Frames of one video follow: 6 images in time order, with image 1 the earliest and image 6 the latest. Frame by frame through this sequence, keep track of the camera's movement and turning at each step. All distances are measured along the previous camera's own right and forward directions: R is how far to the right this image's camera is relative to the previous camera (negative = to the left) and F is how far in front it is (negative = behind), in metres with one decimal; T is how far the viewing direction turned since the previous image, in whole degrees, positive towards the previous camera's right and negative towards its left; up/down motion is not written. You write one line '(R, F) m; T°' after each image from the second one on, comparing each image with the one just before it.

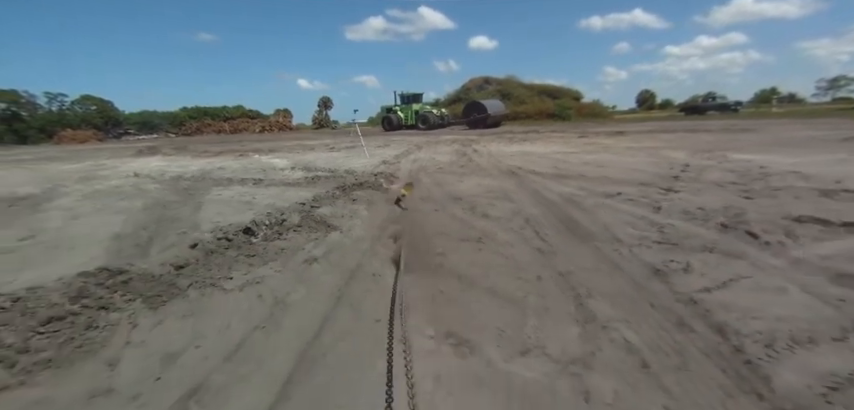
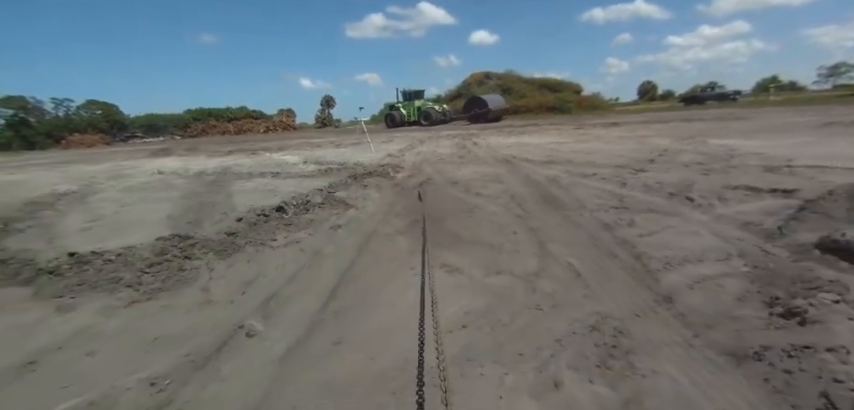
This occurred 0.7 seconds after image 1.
(0.0, -1.1) m; -1°
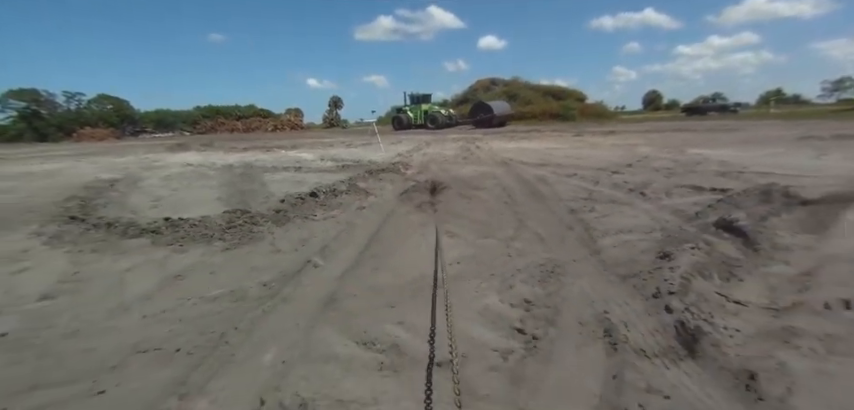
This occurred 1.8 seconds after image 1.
(-0.1, -1.5) m; -1°
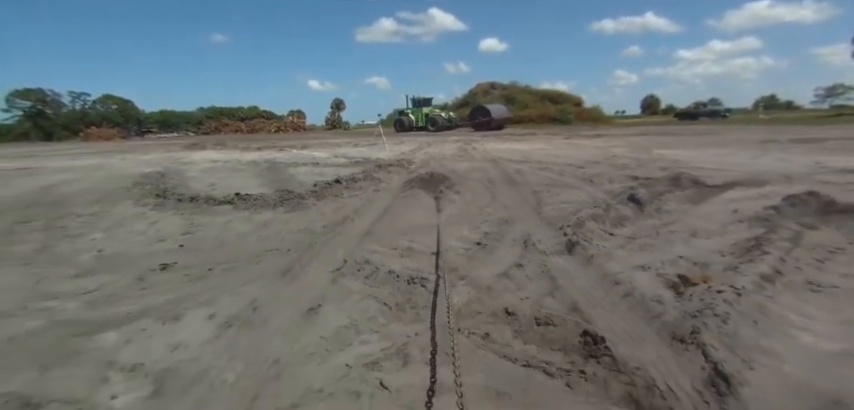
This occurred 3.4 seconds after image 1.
(0.0, -2.3) m; 0°
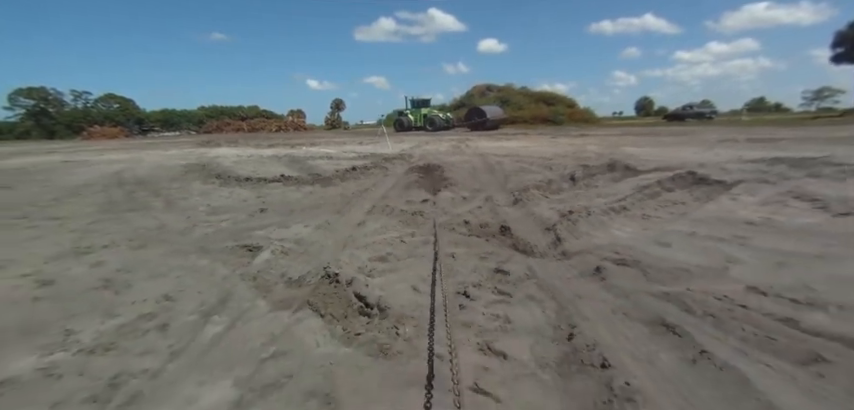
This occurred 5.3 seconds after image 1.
(0.0, -2.8) m; 0°
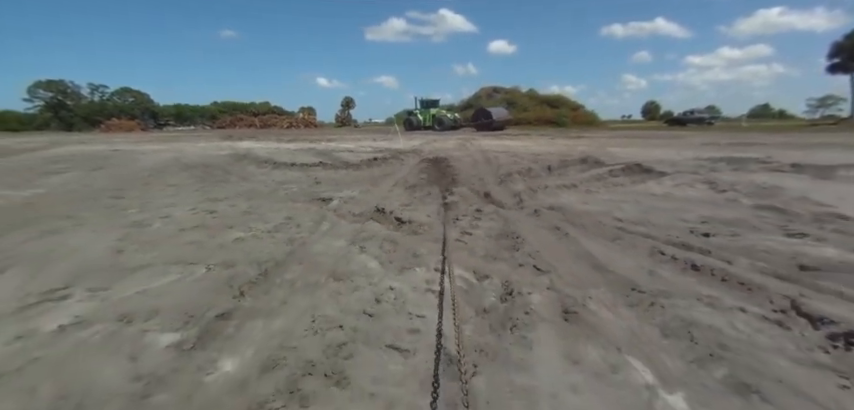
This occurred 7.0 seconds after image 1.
(0.0, -2.8) m; -1°
